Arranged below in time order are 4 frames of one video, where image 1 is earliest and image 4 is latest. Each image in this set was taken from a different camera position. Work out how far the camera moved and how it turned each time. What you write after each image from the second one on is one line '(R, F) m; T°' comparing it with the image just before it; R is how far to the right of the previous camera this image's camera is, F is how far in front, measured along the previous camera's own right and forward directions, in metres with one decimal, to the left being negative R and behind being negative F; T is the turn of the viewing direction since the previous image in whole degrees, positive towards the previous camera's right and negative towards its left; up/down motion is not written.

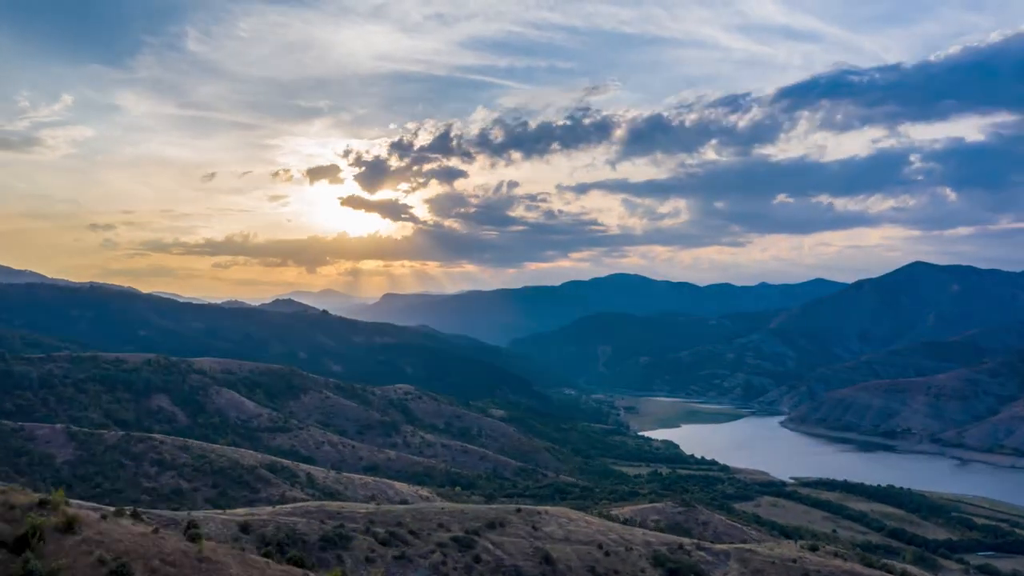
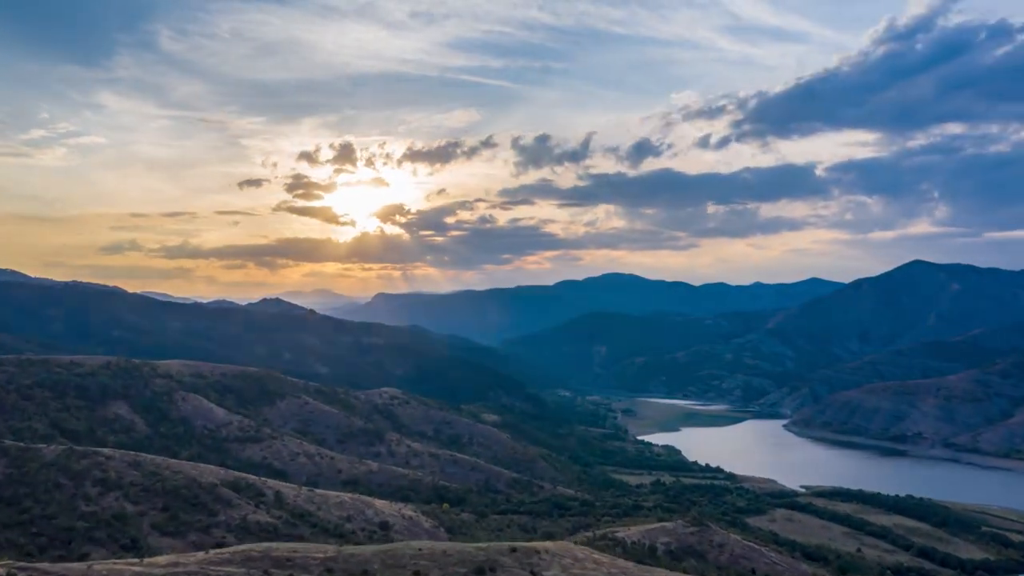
(0.0, +5.4) m; 0°
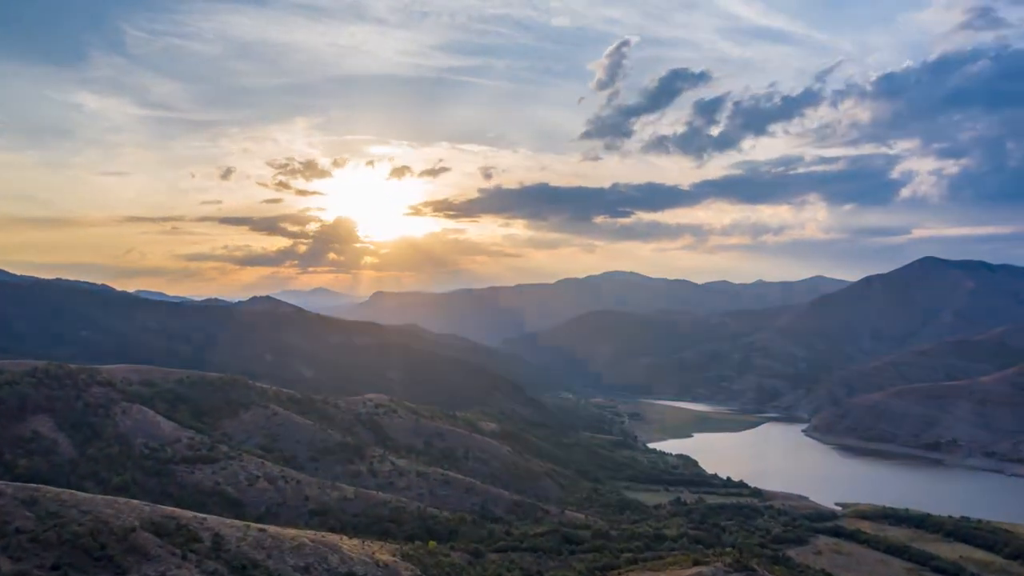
(0.0, +9.3) m; 0°
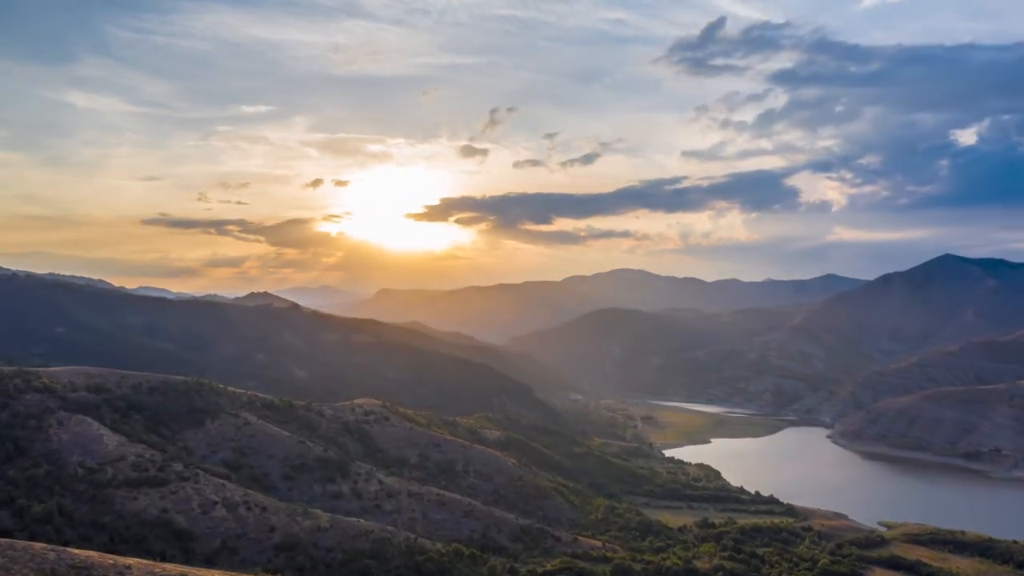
(0.0, +8.0) m; 0°
